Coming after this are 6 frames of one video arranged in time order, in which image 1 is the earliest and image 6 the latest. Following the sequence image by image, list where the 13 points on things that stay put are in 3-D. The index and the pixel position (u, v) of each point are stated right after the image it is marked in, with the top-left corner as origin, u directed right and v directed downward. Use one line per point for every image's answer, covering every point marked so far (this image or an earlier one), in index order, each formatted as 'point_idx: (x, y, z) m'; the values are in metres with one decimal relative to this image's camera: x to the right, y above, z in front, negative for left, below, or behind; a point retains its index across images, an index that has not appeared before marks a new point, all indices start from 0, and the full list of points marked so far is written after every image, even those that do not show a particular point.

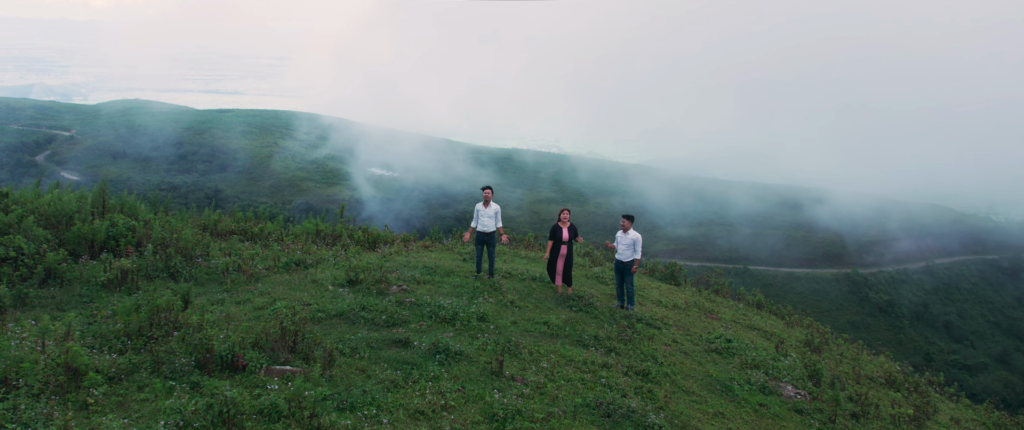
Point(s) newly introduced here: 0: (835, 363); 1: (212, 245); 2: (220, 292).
0: (+5.6, -2.5, +9.6) m
1: (-5.6, -0.5, +11.0) m
2: (-4.2, -1.1, +8.2) m
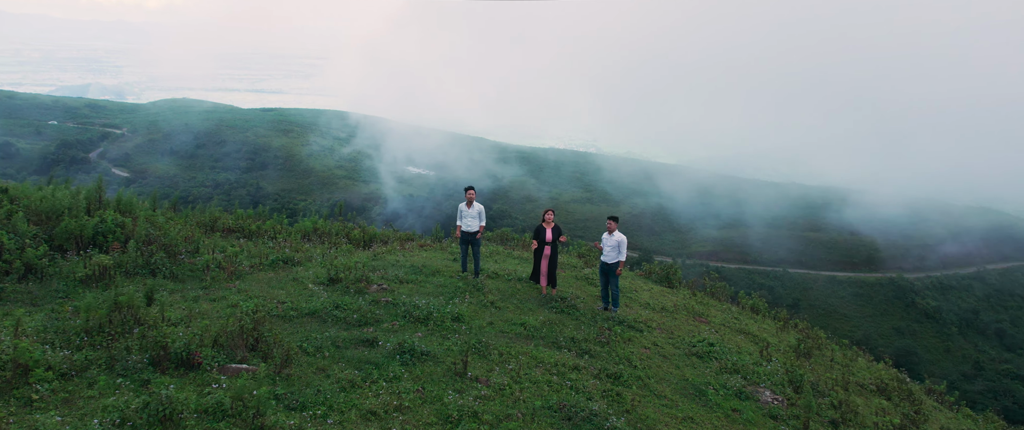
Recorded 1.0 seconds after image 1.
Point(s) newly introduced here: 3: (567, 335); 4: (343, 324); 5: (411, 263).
0: (+5.3, -2.6, +9.5) m
1: (-5.8, -0.5, +11.0) m
2: (-4.5, -1.1, +8.2) m
3: (+0.7, -1.5, +7.3) m
4: (-2.0, -1.3, +6.6) m
5: (-2.2, -1.1, +12.6) m
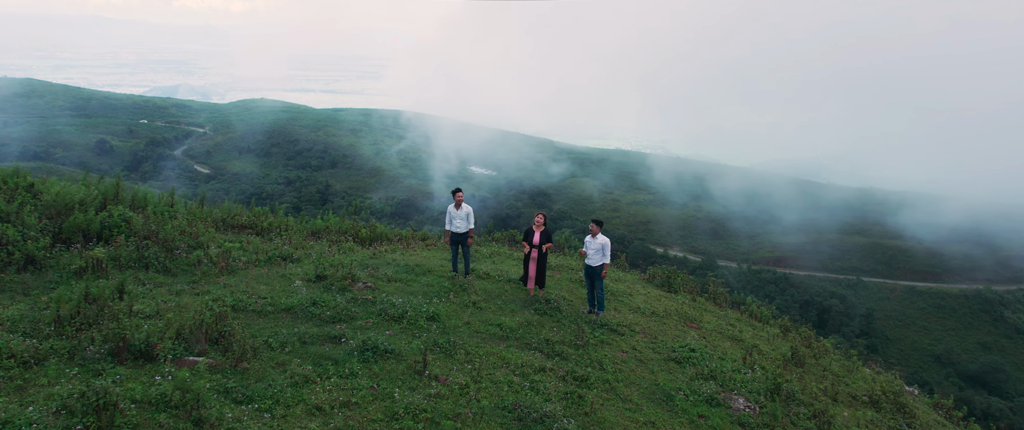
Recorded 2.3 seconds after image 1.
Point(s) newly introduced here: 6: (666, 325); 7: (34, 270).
0: (+5.0, -2.7, +9.3) m
1: (-6.0, -0.4, +11.2) m
2: (-4.8, -1.0, +8.3) m
3: (+0.4, -1.5, +7.3) m
4: (-2.3, -1.2, +6.7) m
5: (-2.4, -1.1, +12.6) m
6: (+2.7, -1.9, +9.9) m
7: (-6.9, -0.8, +8.3) m
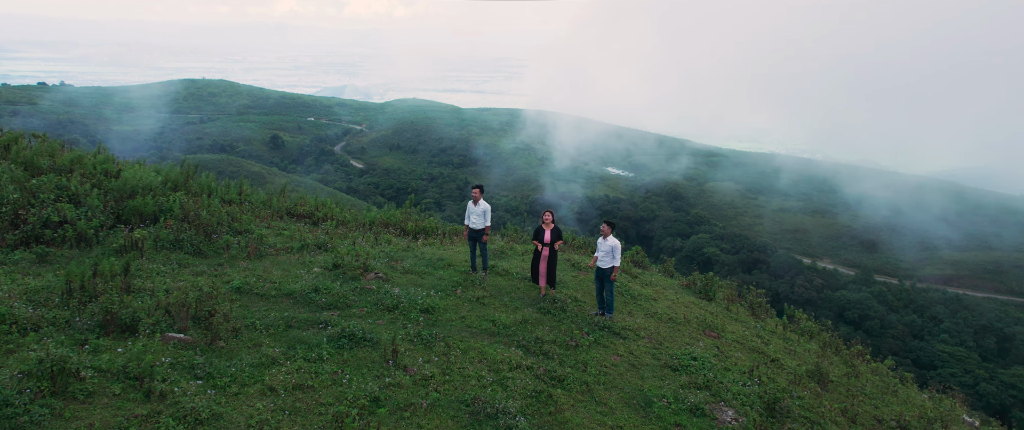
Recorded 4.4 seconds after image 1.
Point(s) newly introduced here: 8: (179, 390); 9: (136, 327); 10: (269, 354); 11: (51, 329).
0: (+5.0, -2.8, +8.8) m
1: (-5.6, -0.1, +11.8) m
2: (-4.7, -0.8, +8.9) m
3: (+0.3, -1.5, +7.2) m
4: (-2.4, -1.1, +7.0) m
5: (-1.9, -0.9, +12.9) m
6: (+2.8, -2.0, +9.6) m
7: (-6.8, -0.5, +9.0) m
8: (-2.4, -1.3, +4.1) m
9: (-3.3, -1.0, +5.0) m
10: (-2.2, -1.2, +5.0) m
11: (-3.9, -1.0, +4.8) m
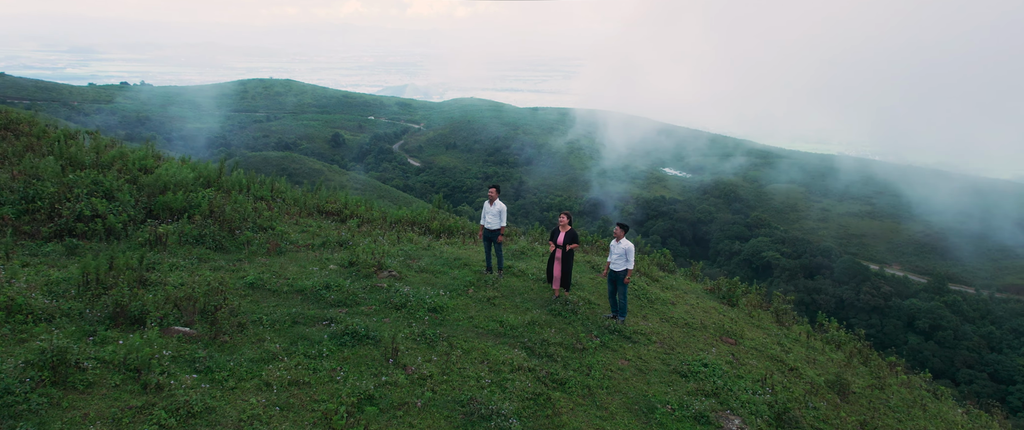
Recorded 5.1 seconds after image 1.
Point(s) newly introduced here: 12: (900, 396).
0: (+5.2, -2.9, +8.5) m
1: (-5.3, -0.1, +12.1) m
2: (-4.5, -0.7, +9.1) m
3: (+0.4, -1.5, +7.2) m
4: (-2.4, -1.1, +7.1) m
5: (-1.5, -0.9, +13.0) m
6: (+3.0, -2.0, +9.4) m
7: (-6.6, -0.4, +9.4) m
8: (-2.4, -1.2, +4.2) m
9: (-3.3, -0.9, +5.1) m
10: (-2.2, -1.2, +5.1) m
11: (-3.9, -0.9, +5.0) m
12: (+7.4, -3.4, +10.9) m
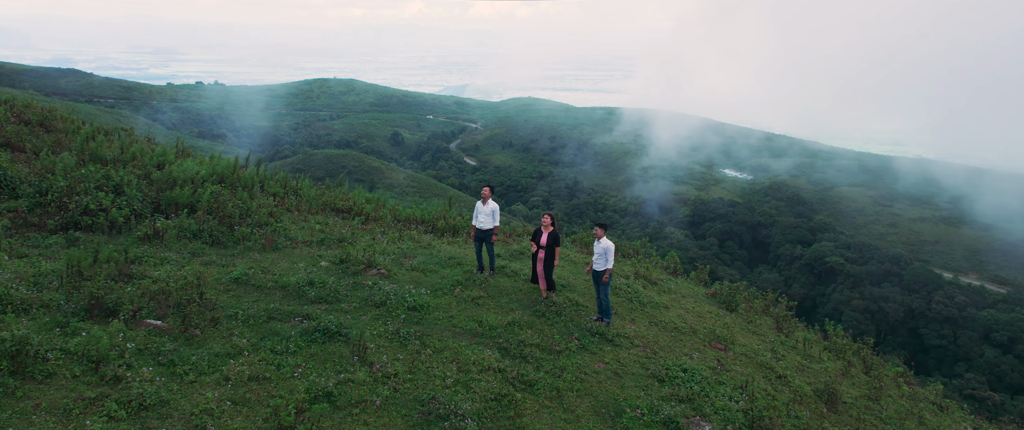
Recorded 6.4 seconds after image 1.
0: (+4.9, -3.0, +8.4) m
1: (-5.4, 0.0, +12.3) m
2: (-4.8, -0.7, +9.3) m
3: (+0.1, -1.6, +7.2) m
4: (-2.6, -1.1, +7.2) m
5: (-1.6, -0.9, +13.0) m
6: (+2.8, -2.1, +9.4) m
7: (-6.8, -0.3, +9.6) m
8: (-2.8, -1.2, +4.3) m
9: (-3.6, -0.9, +5.3) m
10: (-2.5, -1.2, +5.2) m
11: (-4.3, -0.9, +5.2) m
12: (+7.2, -3.5, +10.7) m
